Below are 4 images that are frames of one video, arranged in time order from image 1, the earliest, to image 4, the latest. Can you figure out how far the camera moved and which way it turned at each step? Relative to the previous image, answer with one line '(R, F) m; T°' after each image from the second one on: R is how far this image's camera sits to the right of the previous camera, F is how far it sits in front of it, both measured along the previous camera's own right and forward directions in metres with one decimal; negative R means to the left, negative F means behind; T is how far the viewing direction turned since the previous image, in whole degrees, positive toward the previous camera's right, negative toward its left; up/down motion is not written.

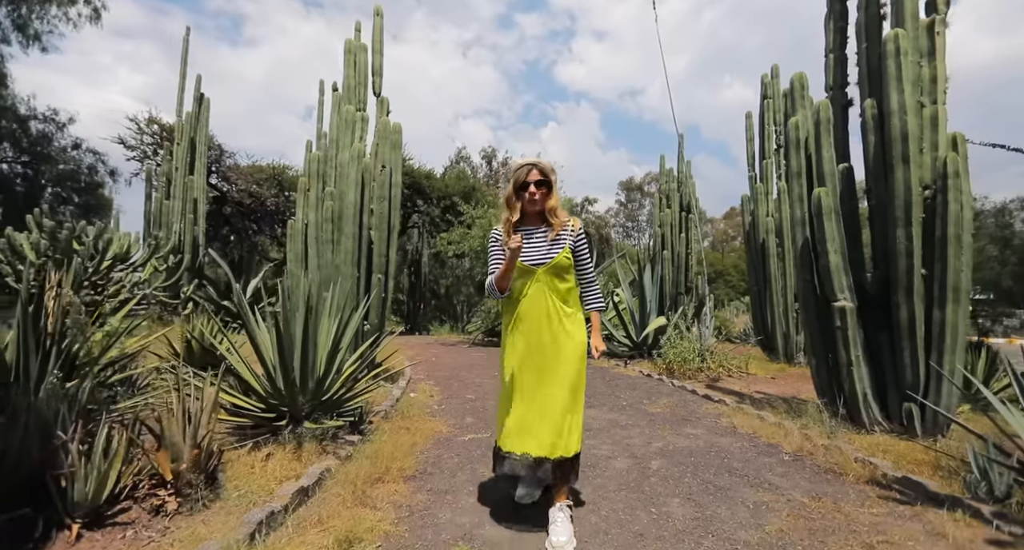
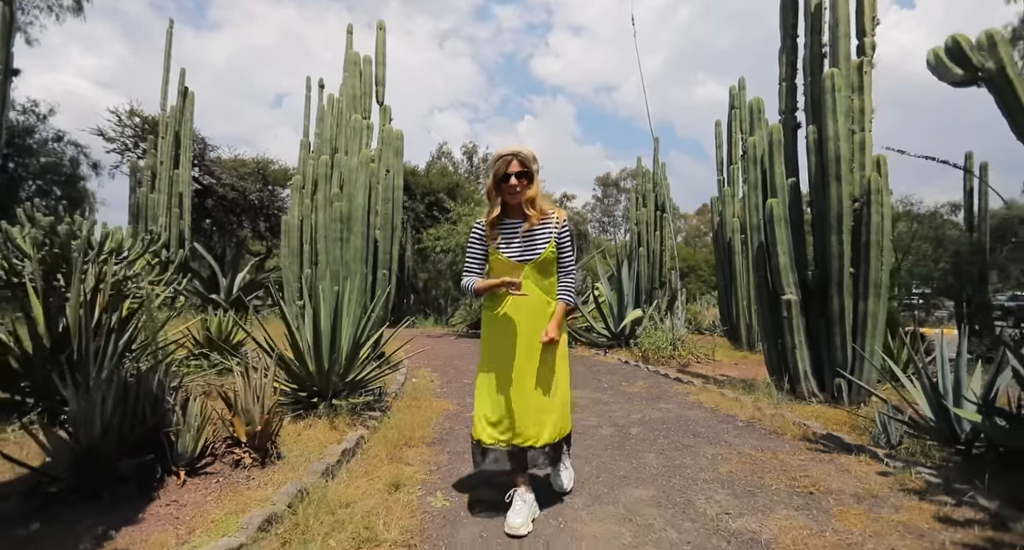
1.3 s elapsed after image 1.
(-0.2, -0.7) m; +3°
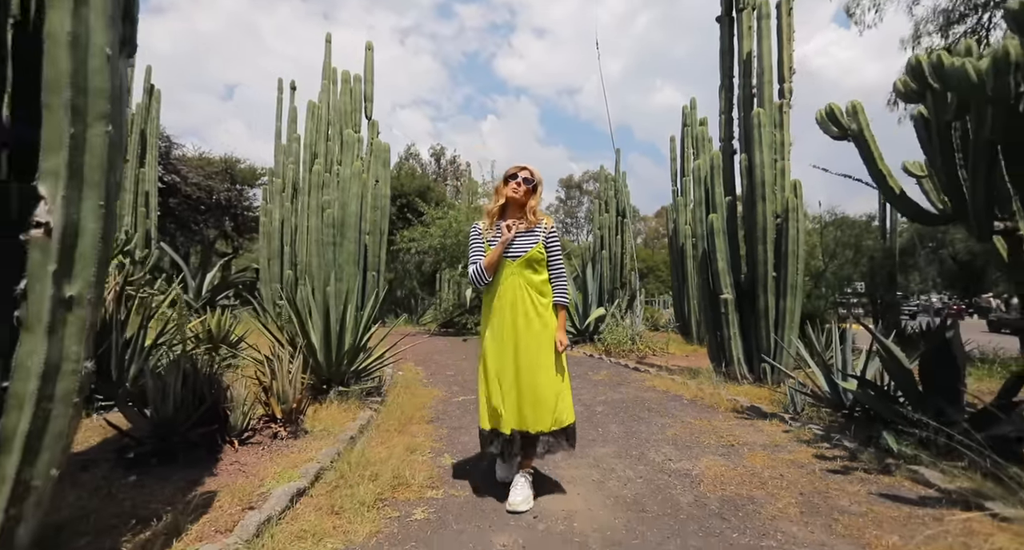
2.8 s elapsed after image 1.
(-0.2, -0.8) m; +4°
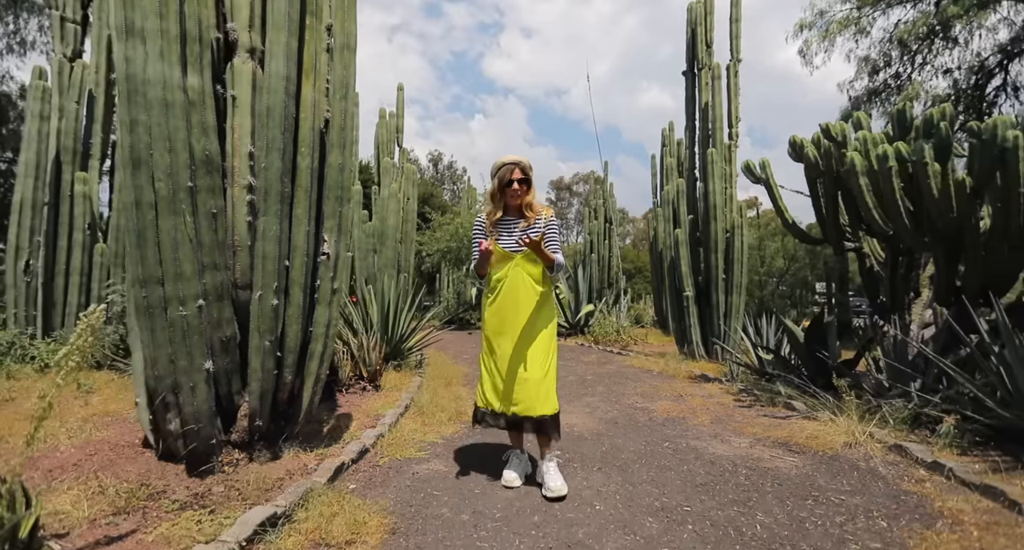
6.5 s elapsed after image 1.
(-0.3, -1.6) m; +1°
